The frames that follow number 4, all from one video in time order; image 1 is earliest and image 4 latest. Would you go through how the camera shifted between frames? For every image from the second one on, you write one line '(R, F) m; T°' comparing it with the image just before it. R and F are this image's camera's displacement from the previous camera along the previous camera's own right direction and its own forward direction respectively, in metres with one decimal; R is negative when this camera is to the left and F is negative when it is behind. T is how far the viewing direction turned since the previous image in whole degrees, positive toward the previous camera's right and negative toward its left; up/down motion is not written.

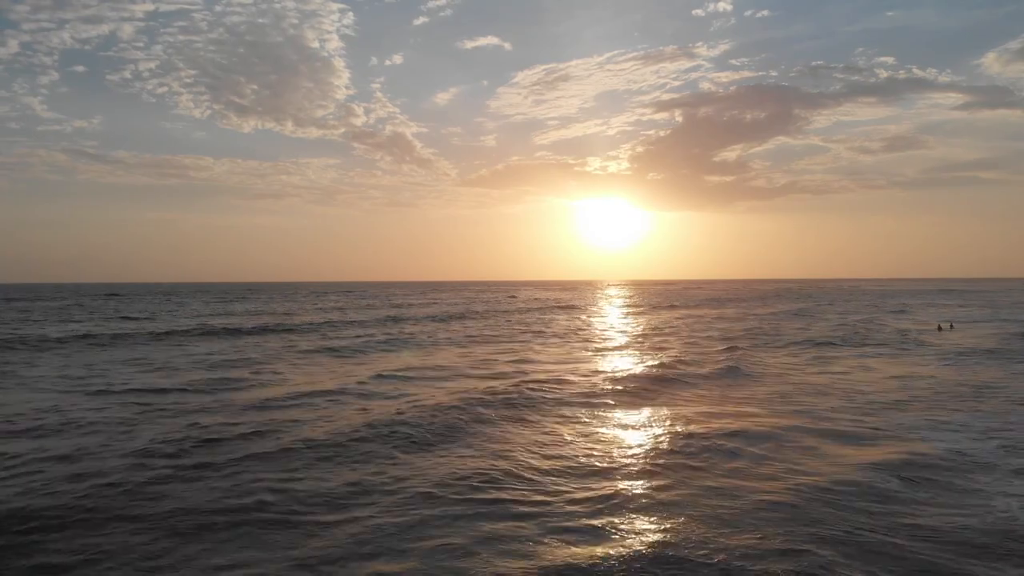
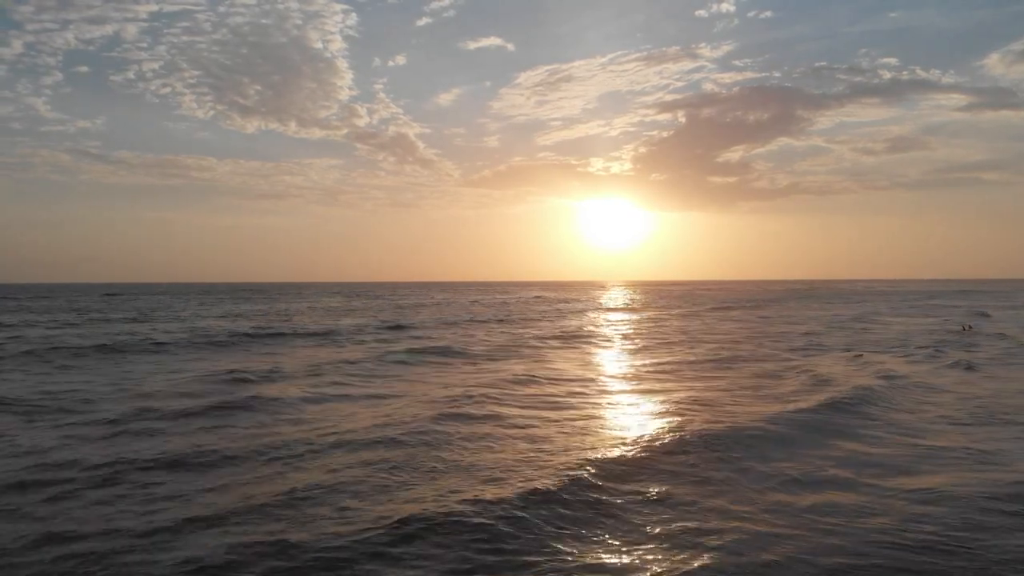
(-1.2, +1.0) m; 0°
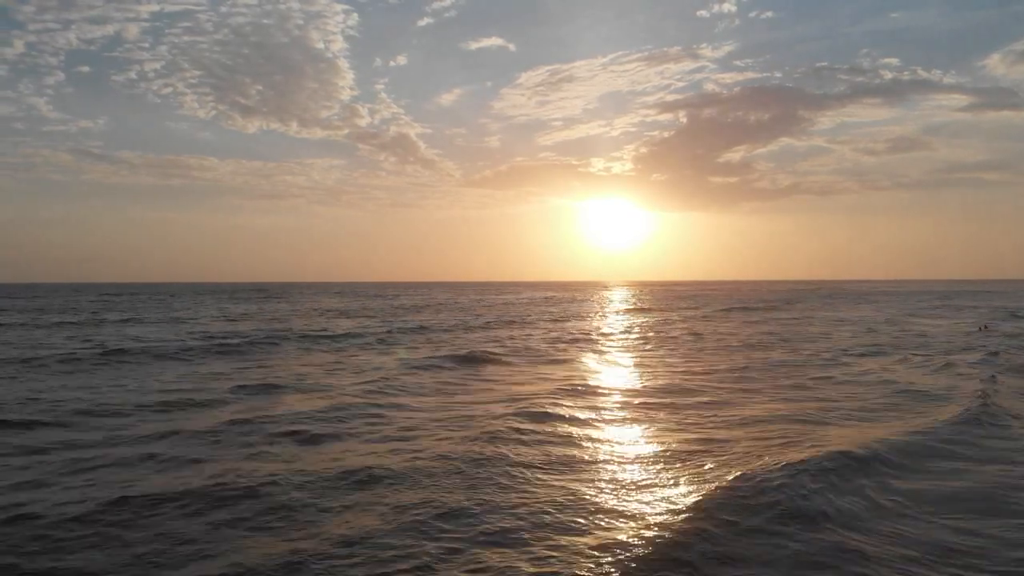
(-0.6, +0.7) m; 0°
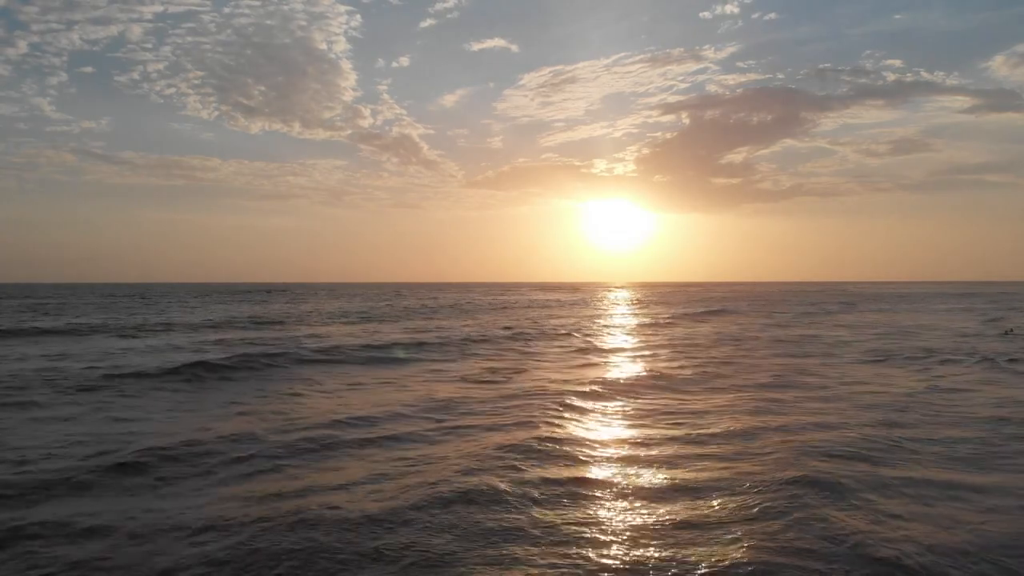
(-0.7, +1.6) m; 0°
